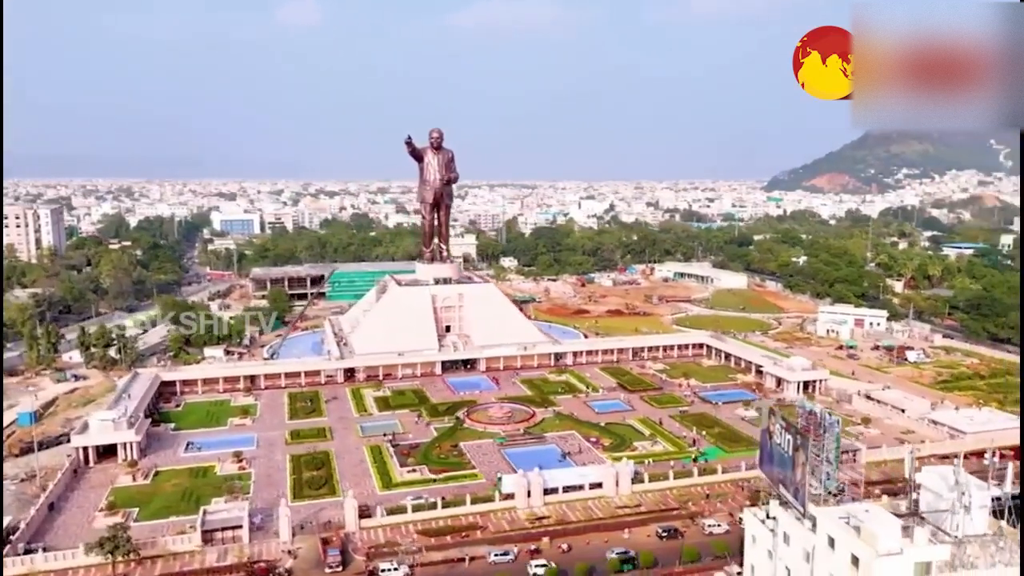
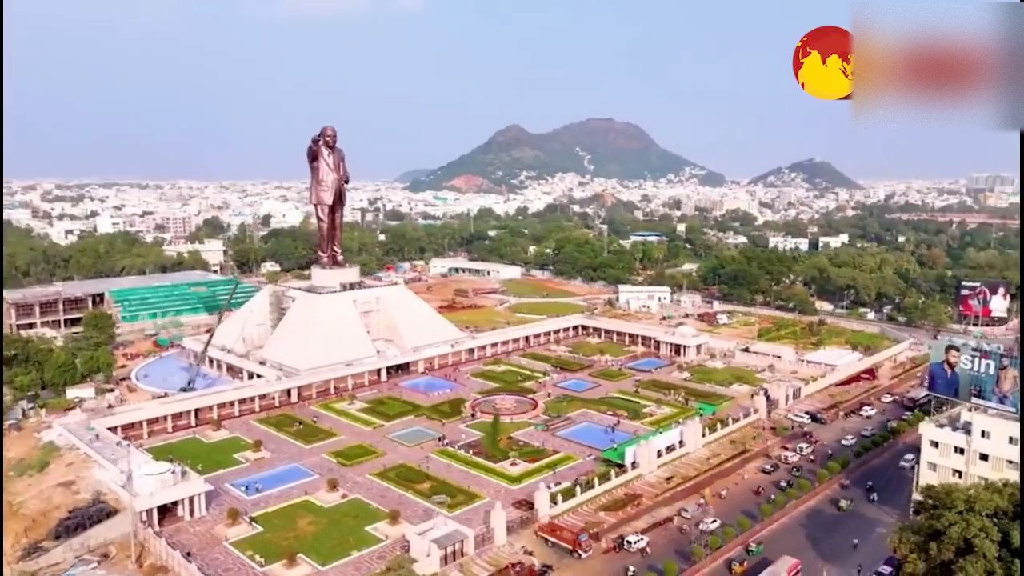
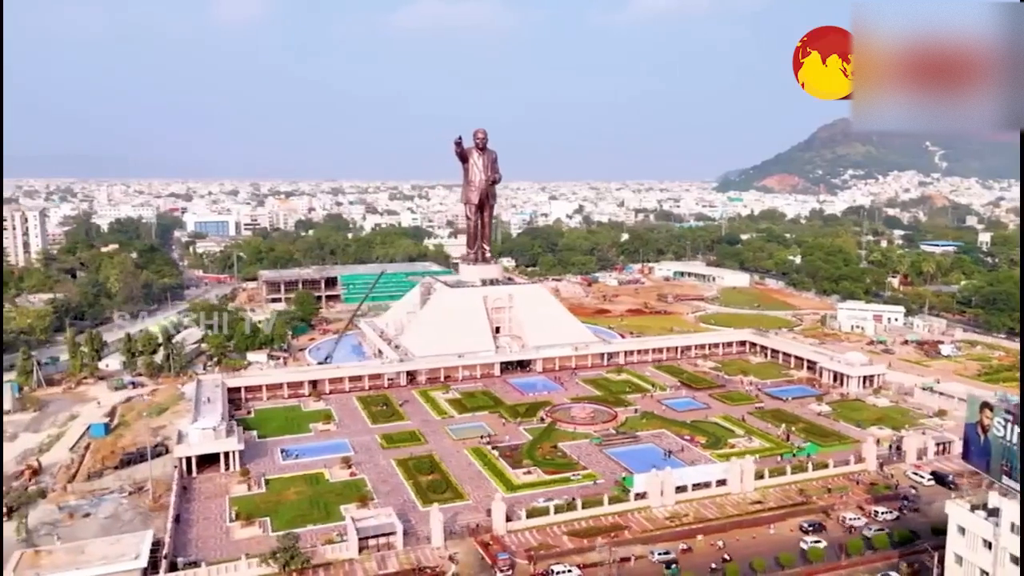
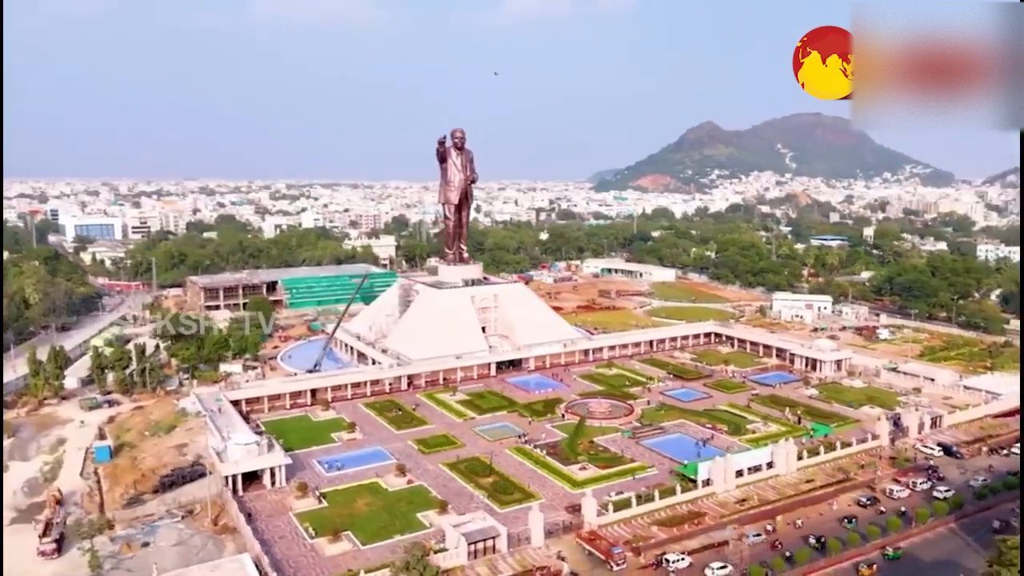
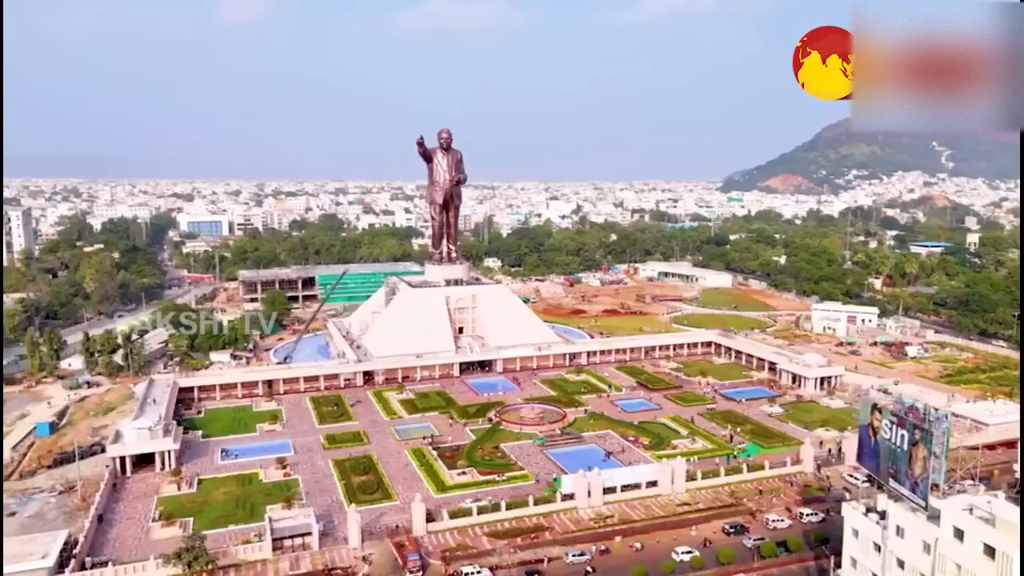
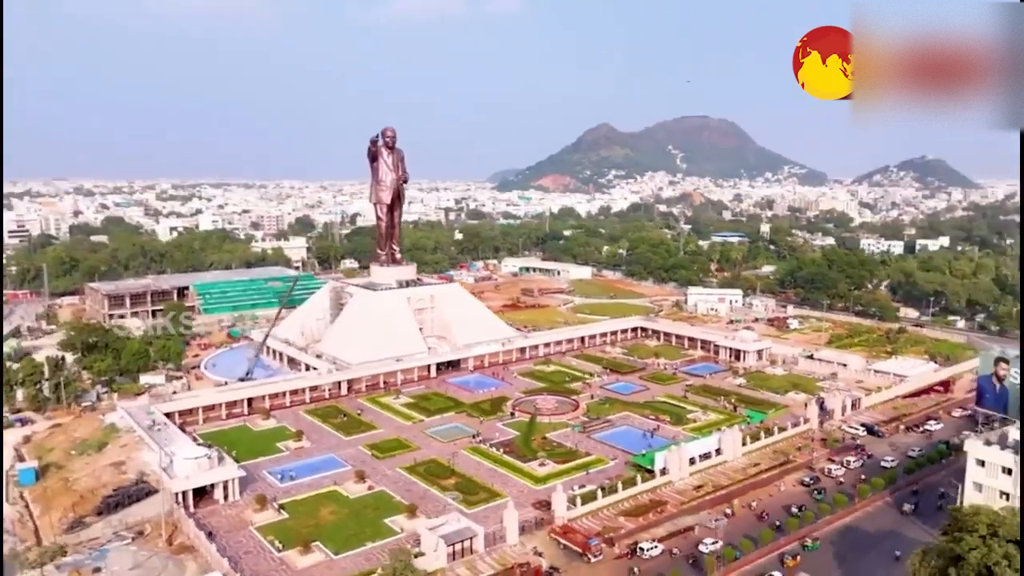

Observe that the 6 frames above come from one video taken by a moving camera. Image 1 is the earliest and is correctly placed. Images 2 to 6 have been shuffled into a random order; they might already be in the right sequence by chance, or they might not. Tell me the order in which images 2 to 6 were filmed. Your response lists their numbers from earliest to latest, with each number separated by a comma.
5, 3, 4, 6, 2
